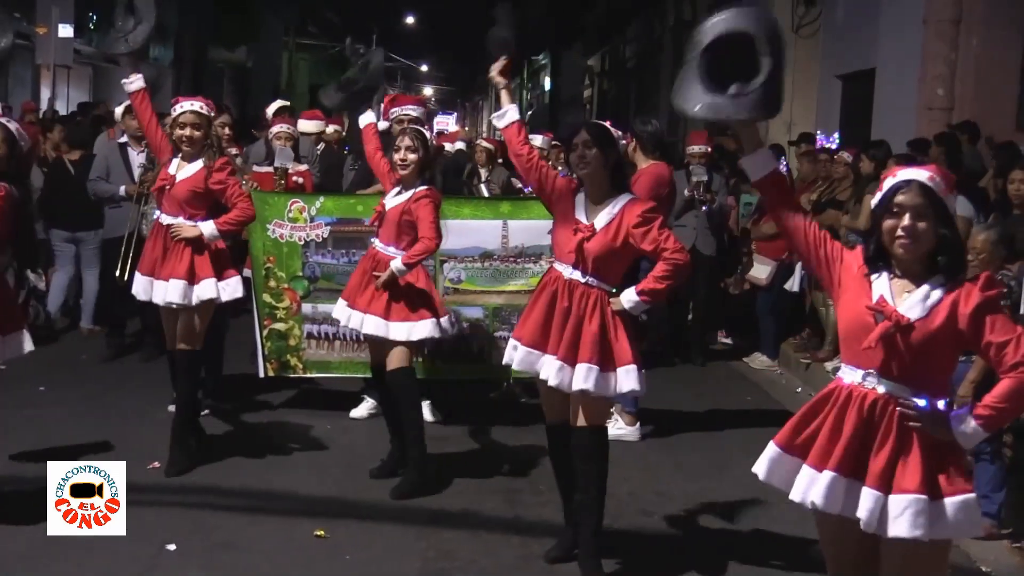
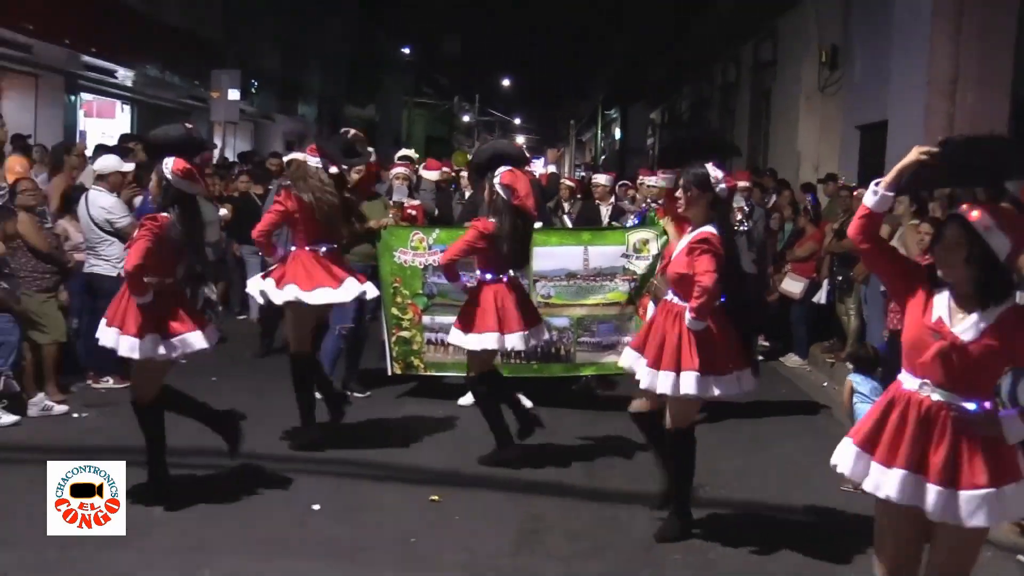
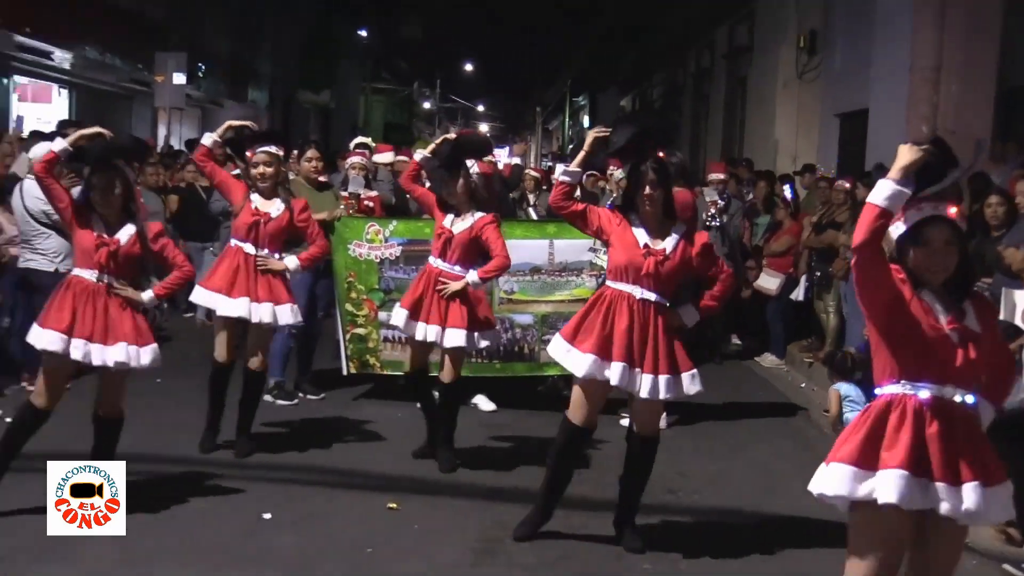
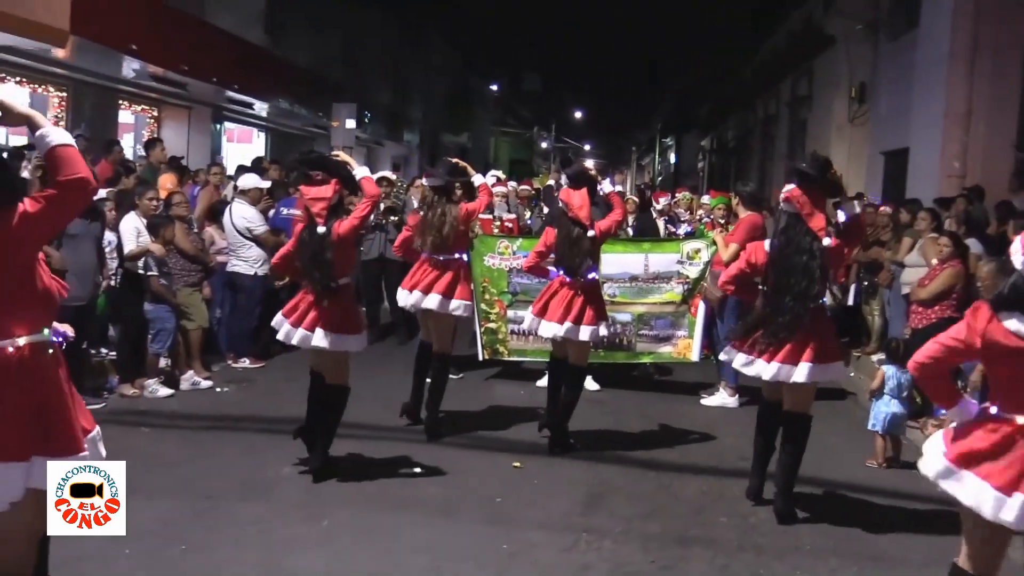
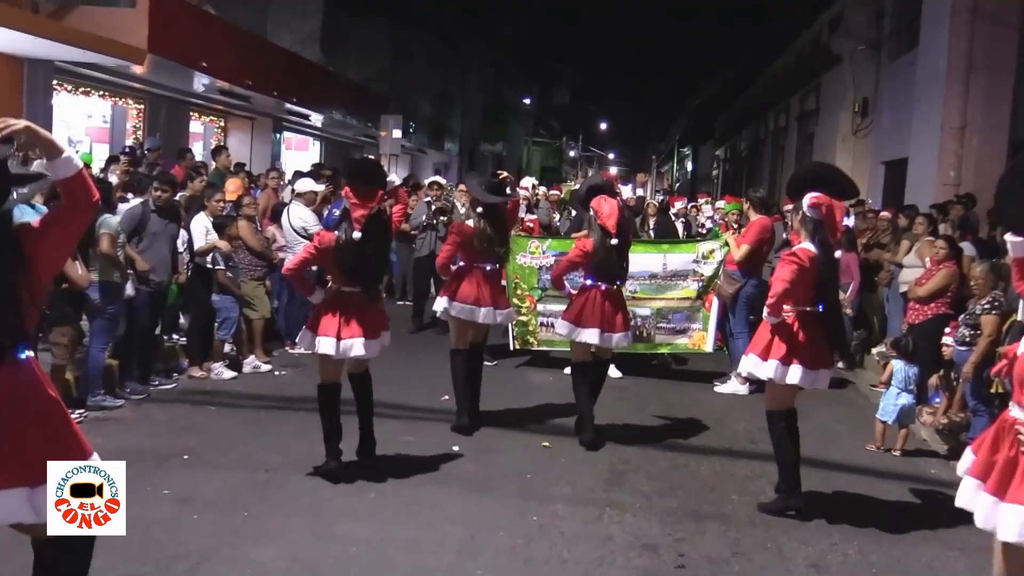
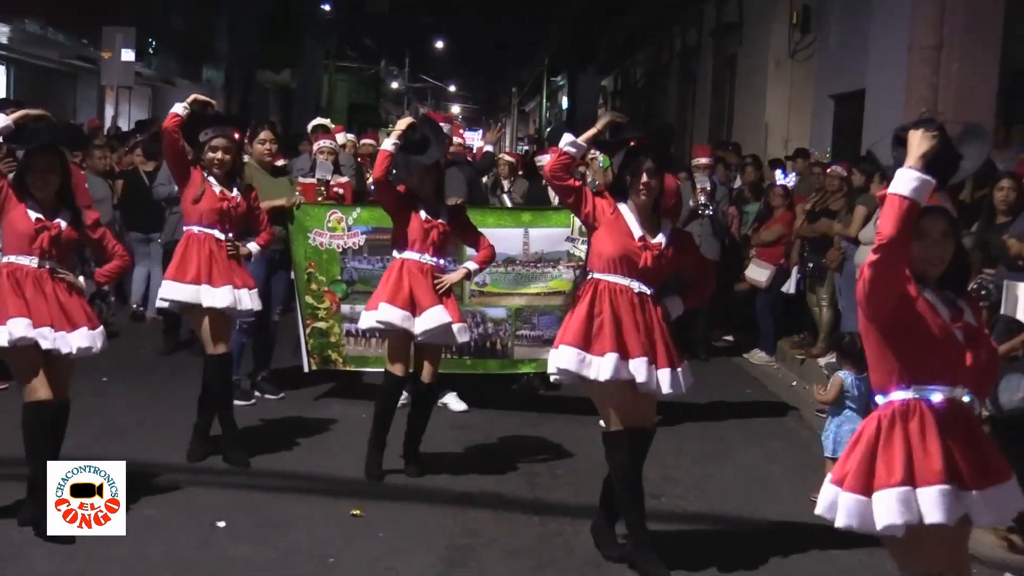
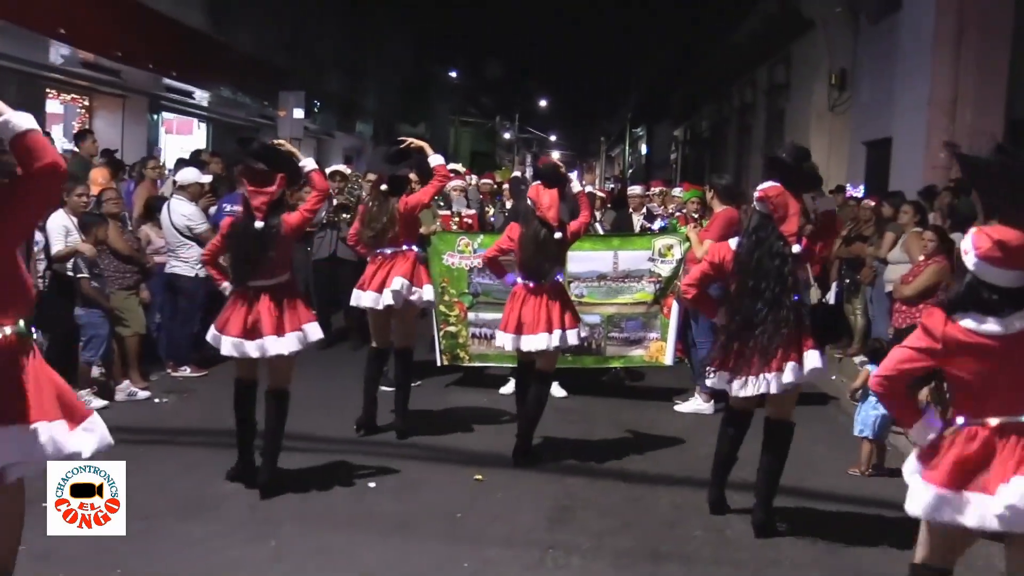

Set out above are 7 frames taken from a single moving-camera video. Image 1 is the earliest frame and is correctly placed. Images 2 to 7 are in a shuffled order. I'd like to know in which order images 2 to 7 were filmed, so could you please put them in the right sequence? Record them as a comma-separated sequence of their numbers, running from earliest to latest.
6, 3, 2, 7, 4, 5
